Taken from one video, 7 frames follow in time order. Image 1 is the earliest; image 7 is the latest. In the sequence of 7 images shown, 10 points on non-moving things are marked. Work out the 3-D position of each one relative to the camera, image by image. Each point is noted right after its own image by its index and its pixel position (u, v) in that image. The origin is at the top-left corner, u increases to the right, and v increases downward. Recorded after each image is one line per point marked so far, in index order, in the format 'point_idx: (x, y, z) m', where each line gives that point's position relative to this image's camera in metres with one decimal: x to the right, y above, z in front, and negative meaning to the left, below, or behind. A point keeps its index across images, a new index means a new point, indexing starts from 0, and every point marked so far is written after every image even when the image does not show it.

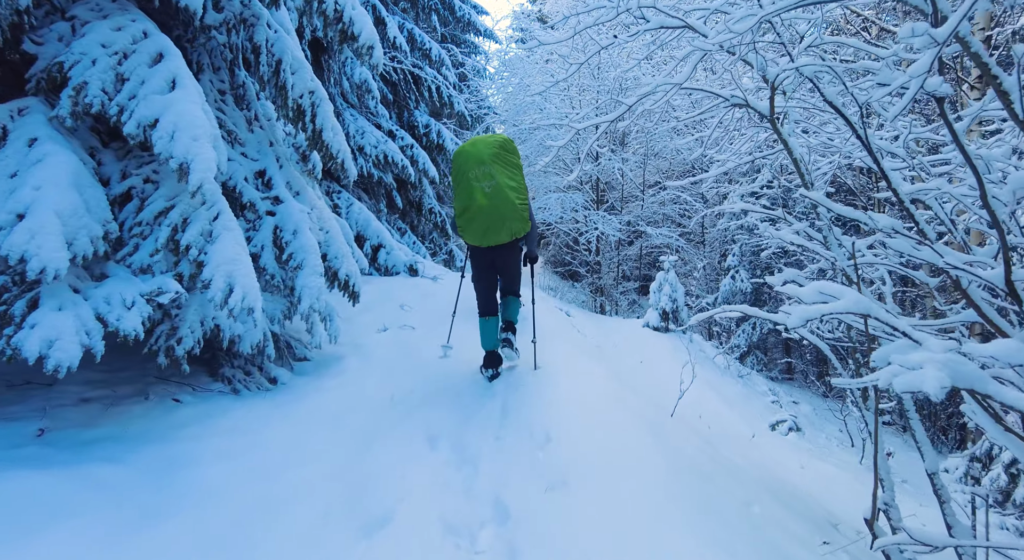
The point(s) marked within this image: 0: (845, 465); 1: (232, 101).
0: (+2.7, -1.5, +4.4) m
1: (-1.7, +1.1, +3.3) m
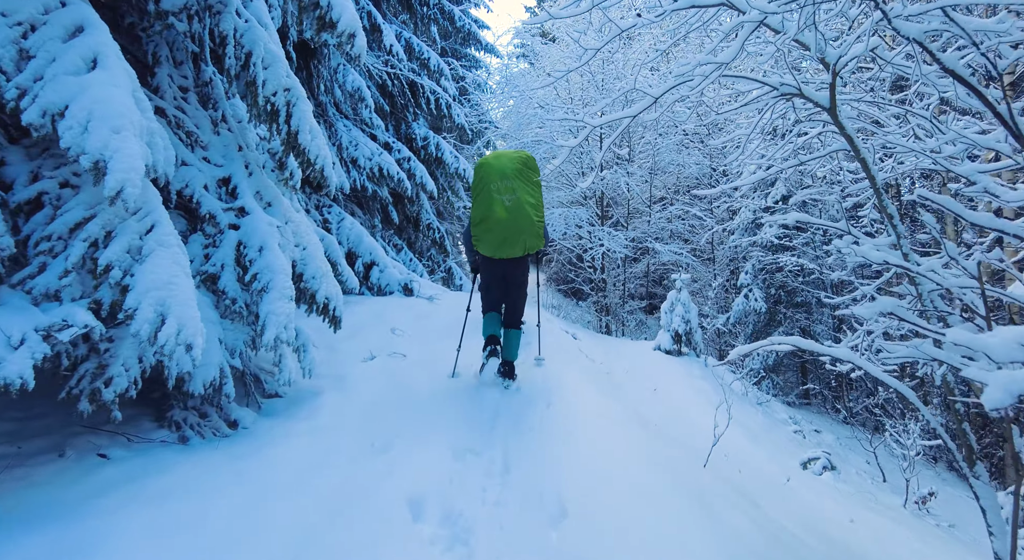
0: (+2.7, -1.7, +3.9) m
1: (-1.7, +1.0, +2.9) m
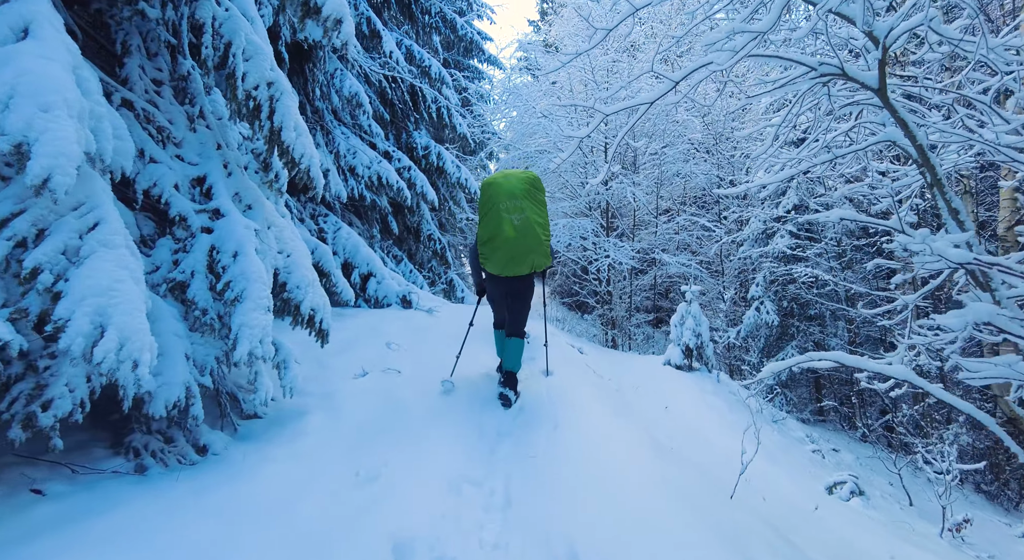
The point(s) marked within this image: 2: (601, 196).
0: (+2.8, -1.7, +3.6) m
1: (-1.7, +0.9, +2.7) m
2: (+1.7, +1.7, +10.4) m
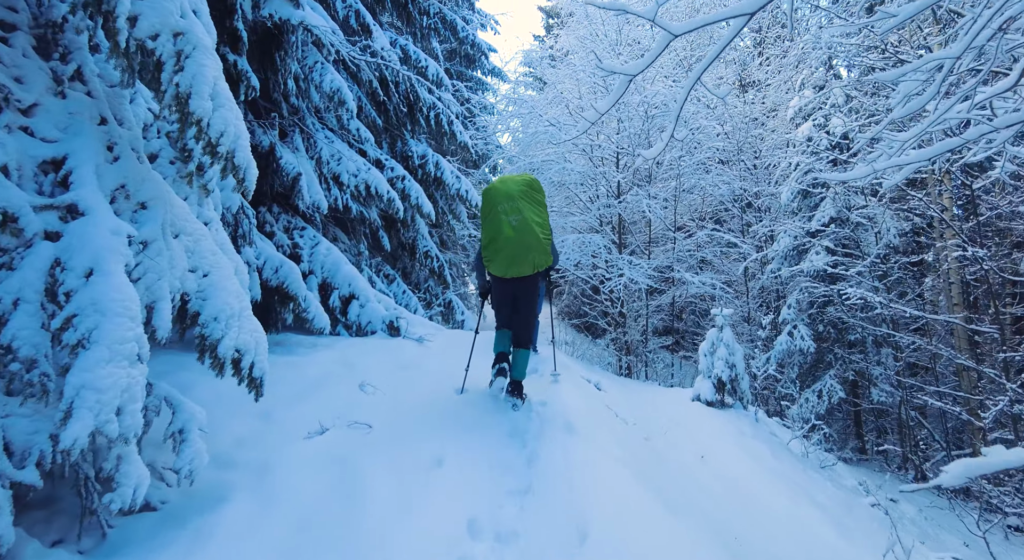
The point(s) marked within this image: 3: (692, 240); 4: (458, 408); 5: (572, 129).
0: (+2.8, -1.9, +2.7) m
1: (-1.7, +0.8, +1.9) m
2: (+1.8, +1.3, +9.6) m
3: (+3.2, +0.7, +9.4) m
4: (-0.4, -0.8, +3.5) m
5: (+1.1, +2.7, +9.7) m
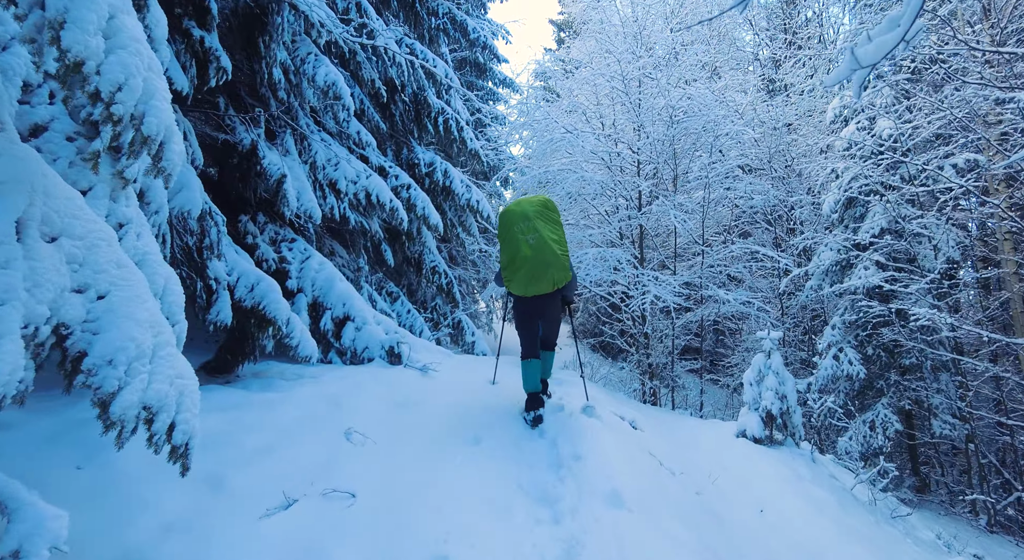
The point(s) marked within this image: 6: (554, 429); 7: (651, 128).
0: (+2.9, -1.9, +1.8) m
1: (-1.6, +0.8, +1.2) m
2: (+2.0, +1.0, +8.9) m
3: (+3.4, +0.4, +8.7) m
4: (-0.2, -1.0, +2.8) m
5: (+1.3, +2.4, +9.0) m
6: (+0.3, -1.0, +3.6) m
7: (+2.2, +2.4, +8.7) m
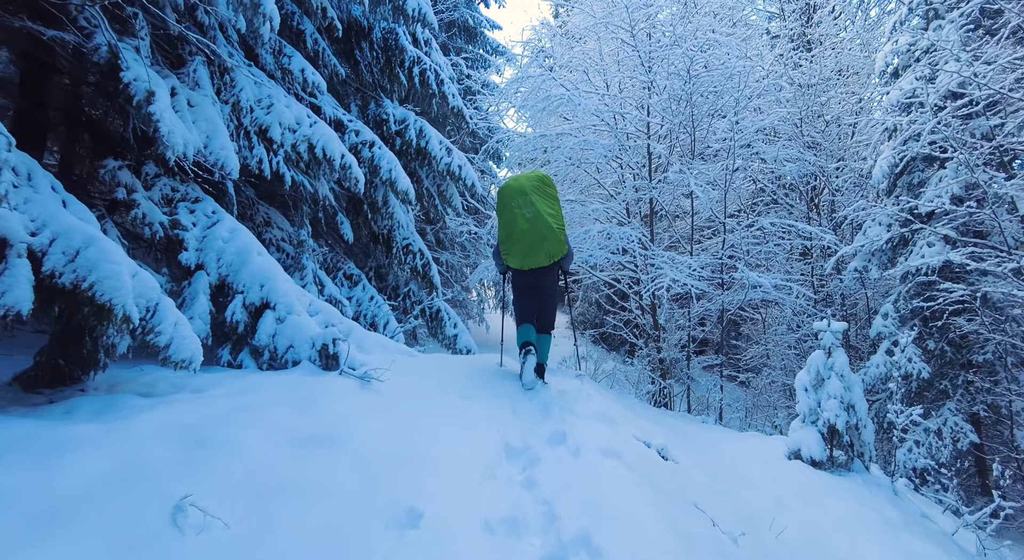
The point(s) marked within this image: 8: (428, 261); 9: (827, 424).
0: (+2.8, -1.8, +0.6) m
1: (-1.7, +0.9, -0.1) m
2: (+1.9, +1.2, +7.6) m
3: (+3.3, +0.7, +7.4) m
4: (-0.3, -0.8, +1.6) m
5: (+1.2, +2.7, +7.7) m
6: (+0.2, -0.8, +2.3) m
7: (+2.1, +2.7, +7.3) m
8: (-1.0, +0.2, +6.3) m
9: (+2.3, -1.1, +4.0) m
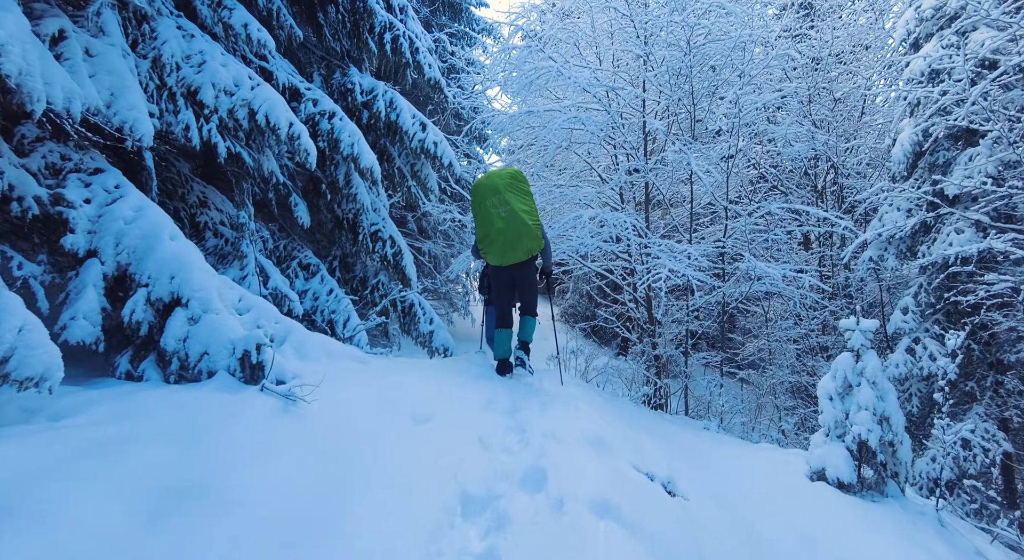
0: (+2.7, -1.8, 0.0) m
1: (-1.8, +0.9, -0.8) m
2: (+1.7, +1.4, +6.9) m
3: (+3.0, +0.8, +6.8) m
4: (-0.5, -0.8, +0.9) m
5: (+1.0, +2.8, +7.0) m
6: (0.0, -0.8, +1.7) m
7: (+1.9, +2.8, +6.7) m
8: (-1.2, +0.3, +5.6) m
9: (+2.2, -1.0, +3.4) m
